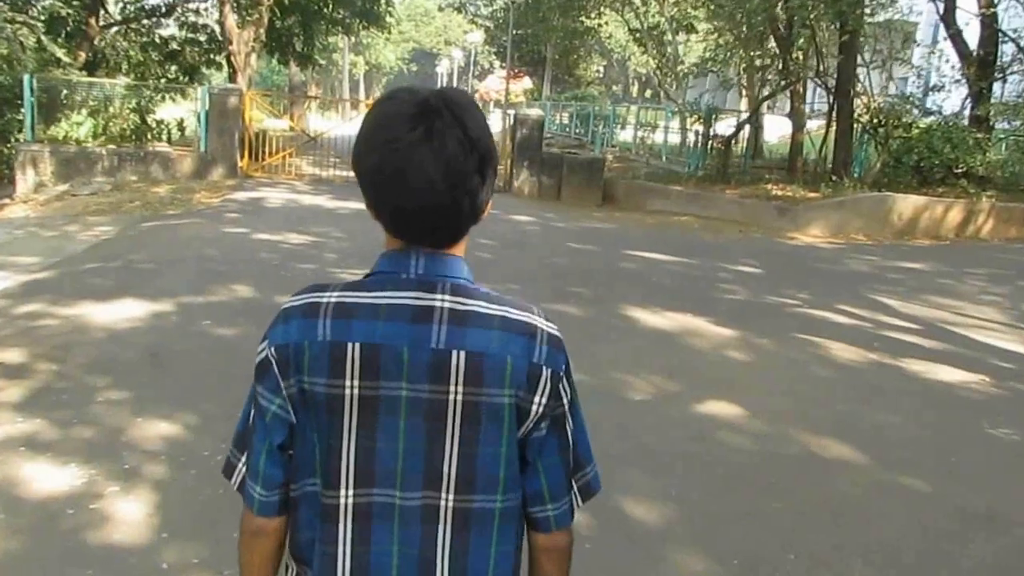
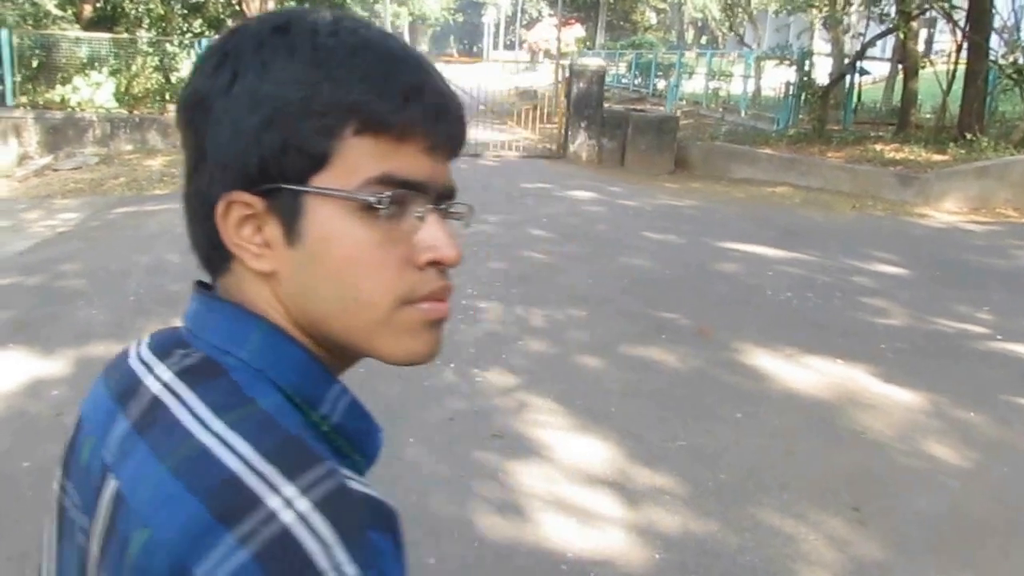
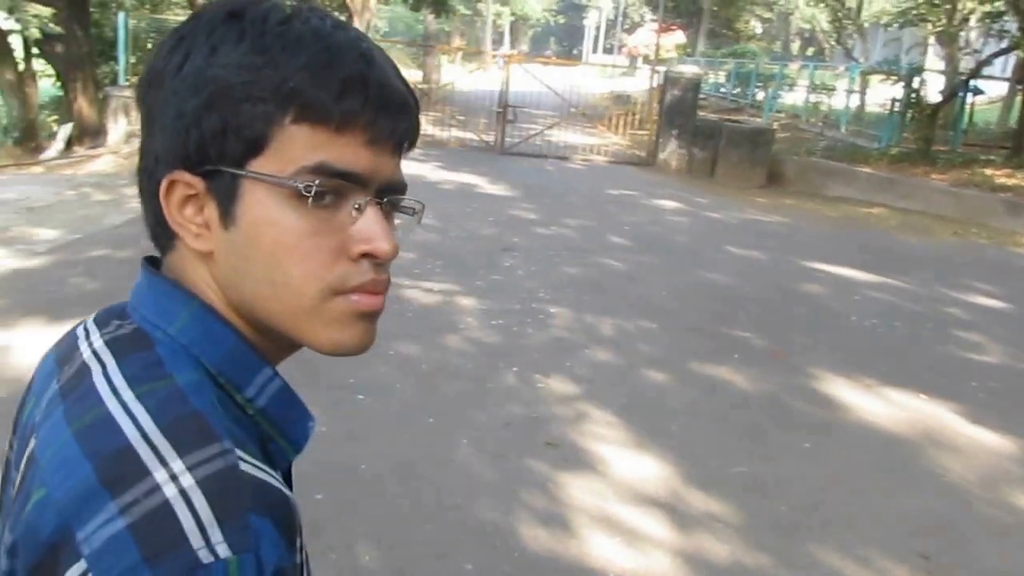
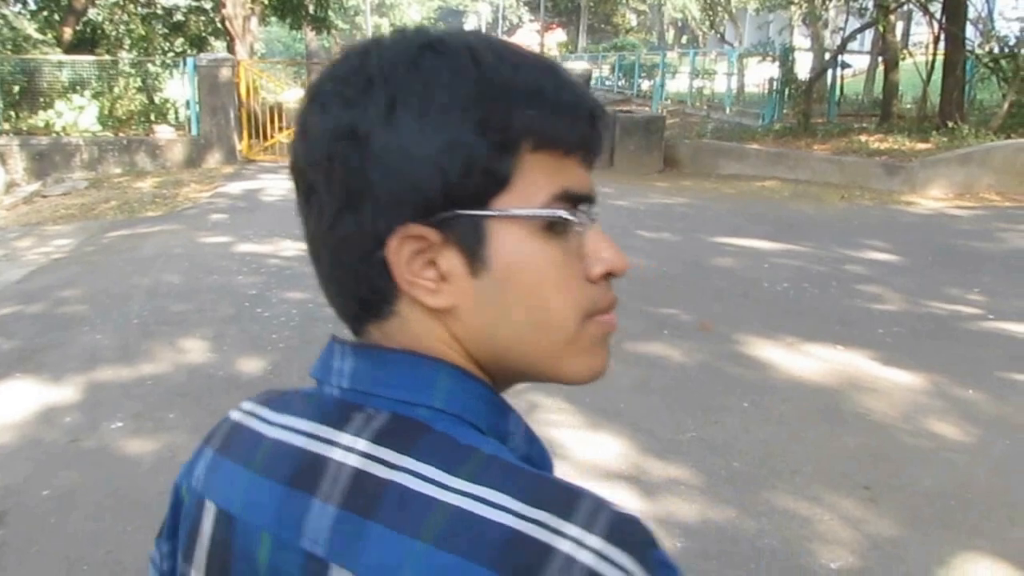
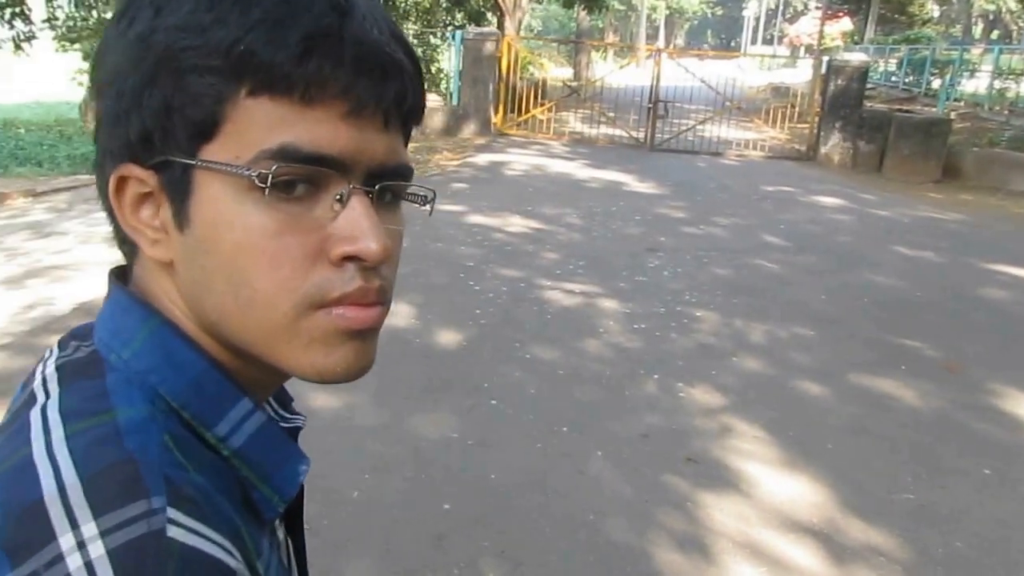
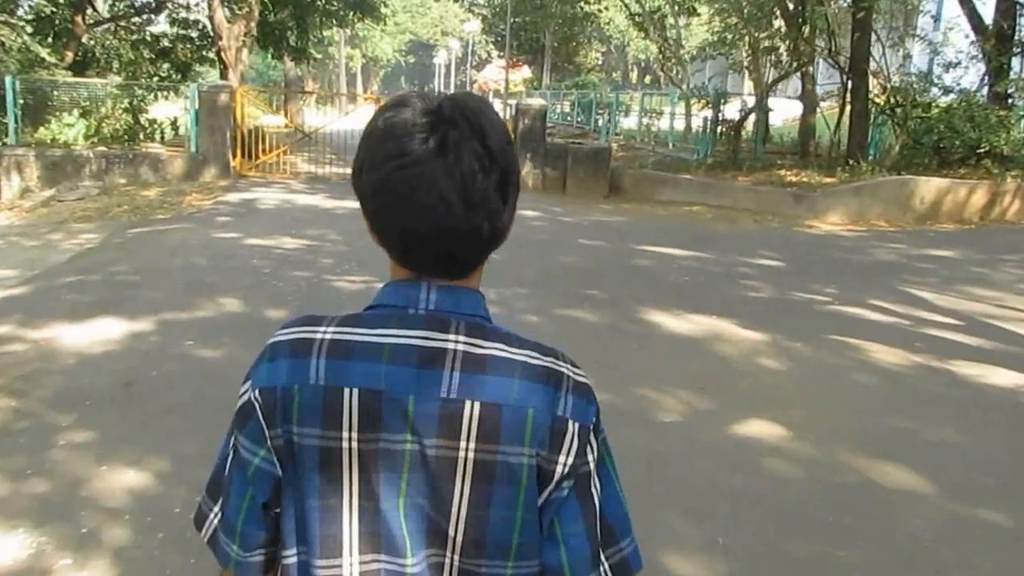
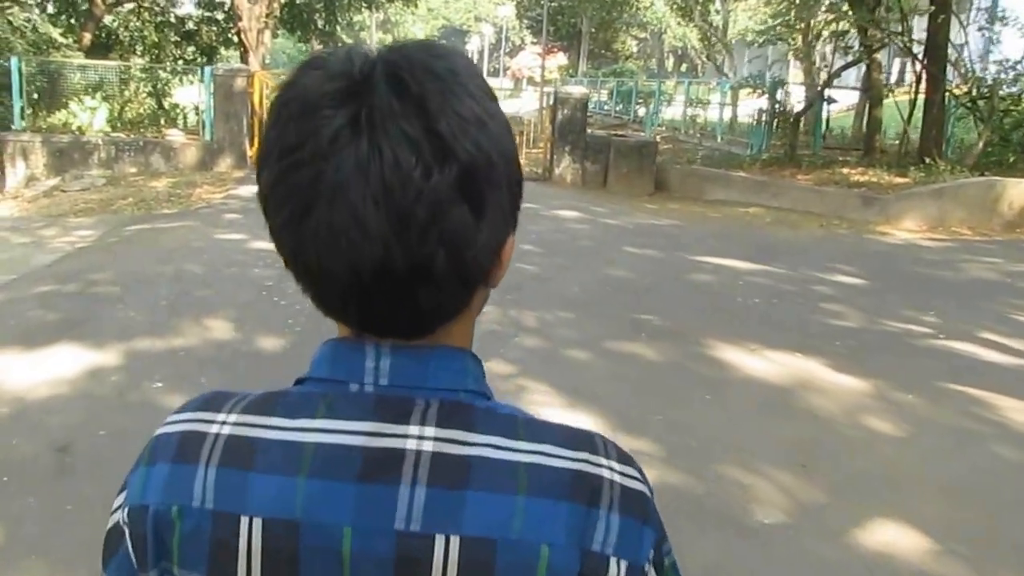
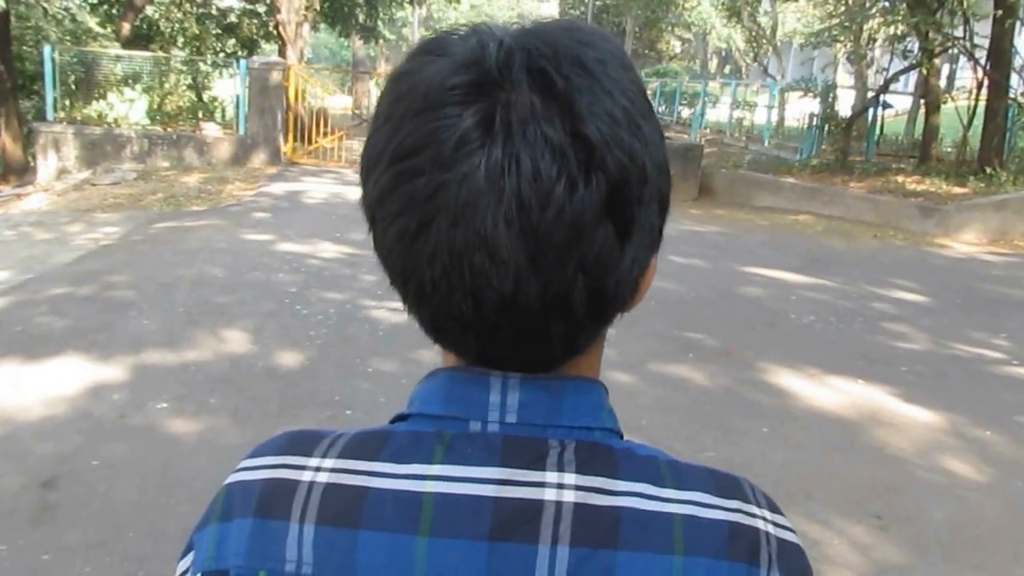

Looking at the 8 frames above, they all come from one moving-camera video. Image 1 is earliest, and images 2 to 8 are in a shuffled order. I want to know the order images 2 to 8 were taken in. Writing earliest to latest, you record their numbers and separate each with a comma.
6, 7, 8, 4, 2, 3, 5
